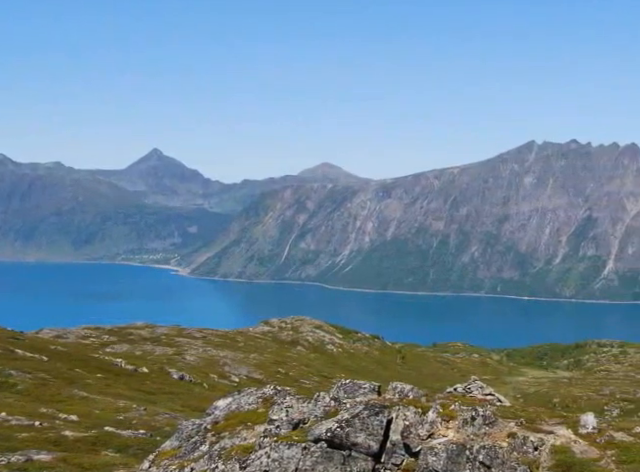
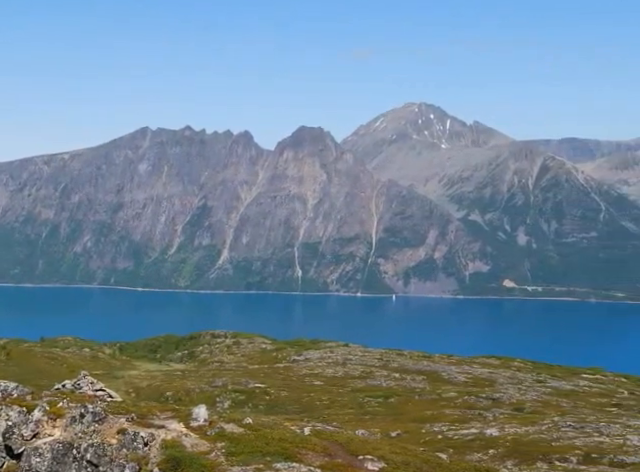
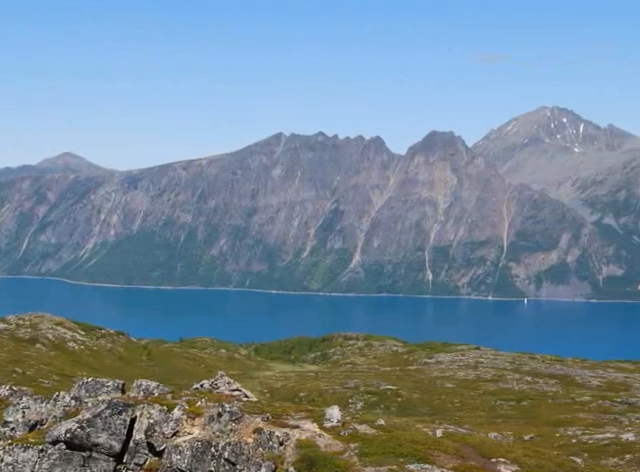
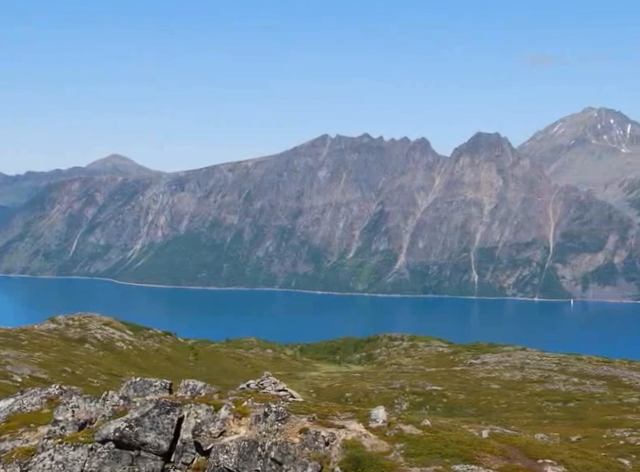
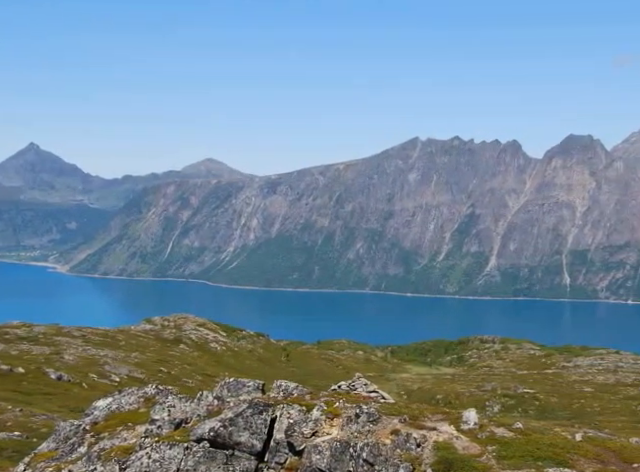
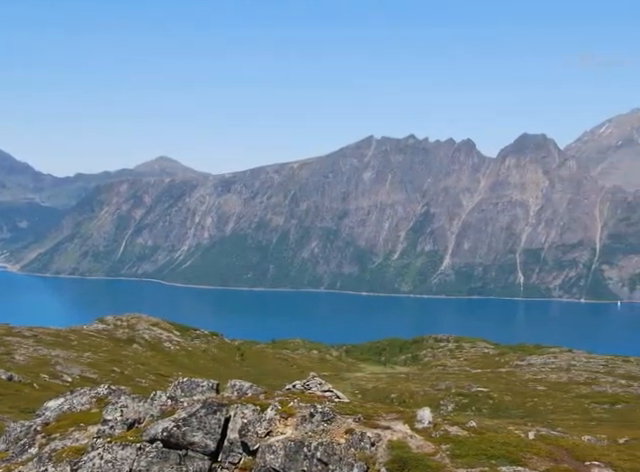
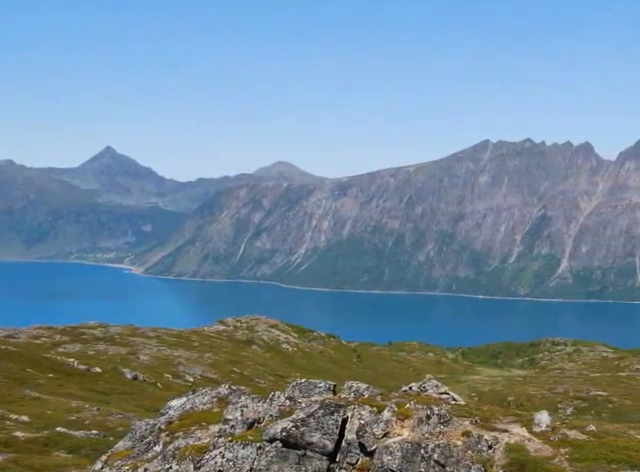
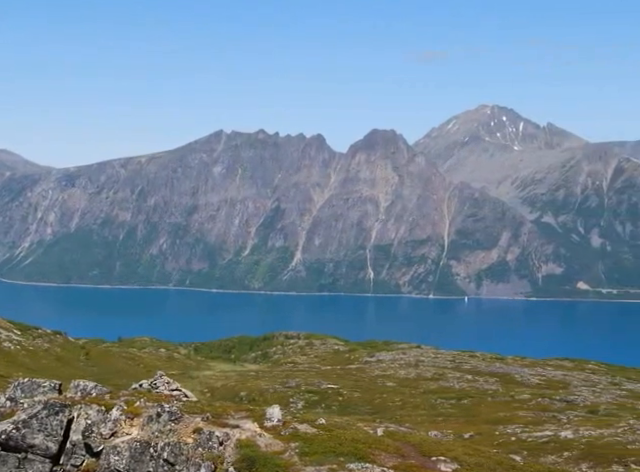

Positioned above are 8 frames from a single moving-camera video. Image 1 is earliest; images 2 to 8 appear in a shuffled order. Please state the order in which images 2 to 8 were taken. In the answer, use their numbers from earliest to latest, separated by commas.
7, 5, 6, 4, 3, 8, 2
